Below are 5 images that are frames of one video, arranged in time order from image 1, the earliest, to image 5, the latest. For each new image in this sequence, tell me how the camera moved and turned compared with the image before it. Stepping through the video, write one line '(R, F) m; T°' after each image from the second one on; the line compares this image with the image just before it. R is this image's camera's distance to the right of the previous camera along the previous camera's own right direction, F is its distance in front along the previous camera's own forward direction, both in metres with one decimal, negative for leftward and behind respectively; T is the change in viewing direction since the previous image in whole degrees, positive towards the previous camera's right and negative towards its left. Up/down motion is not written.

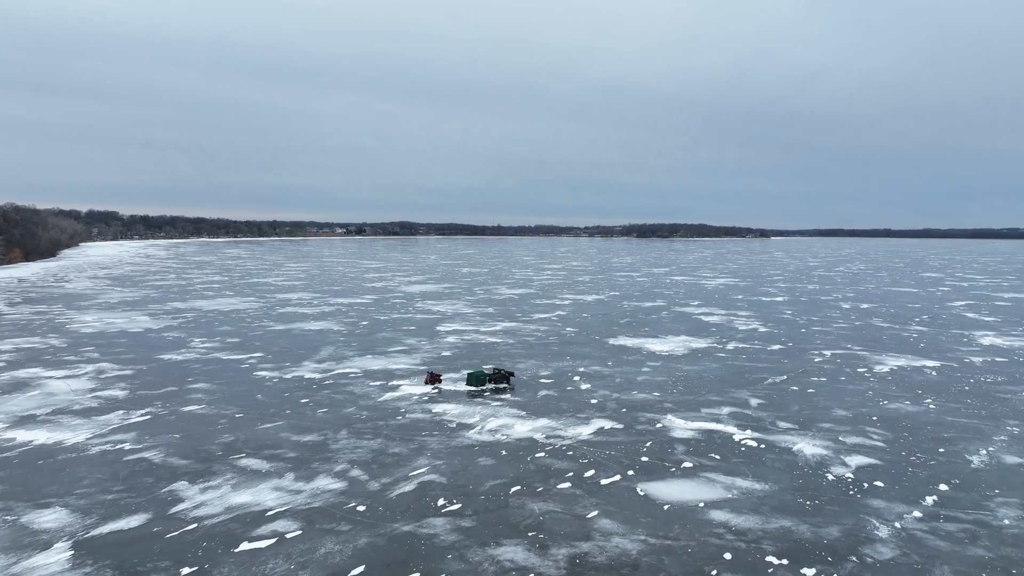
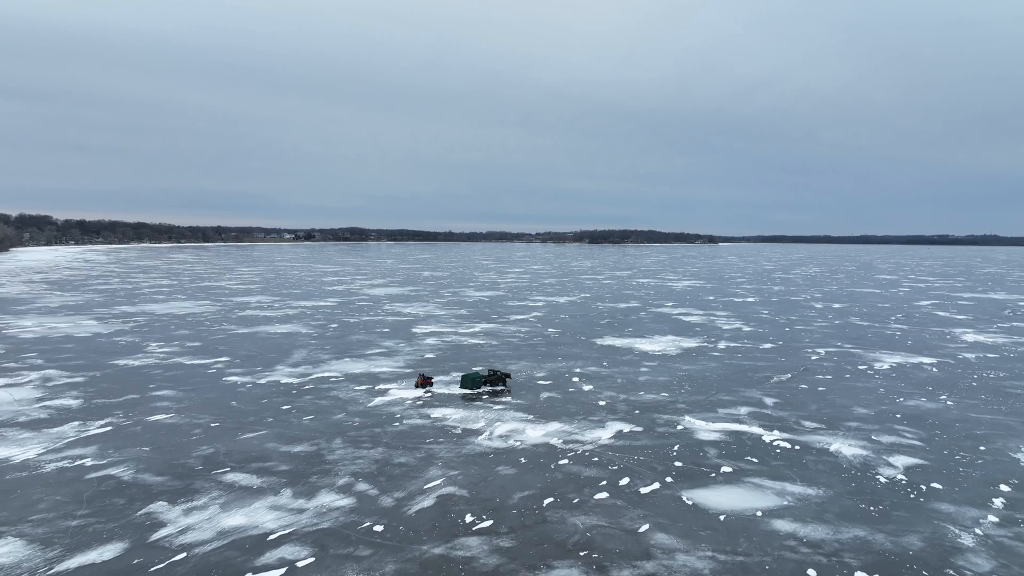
(-1.0, +1.1) m; +4°
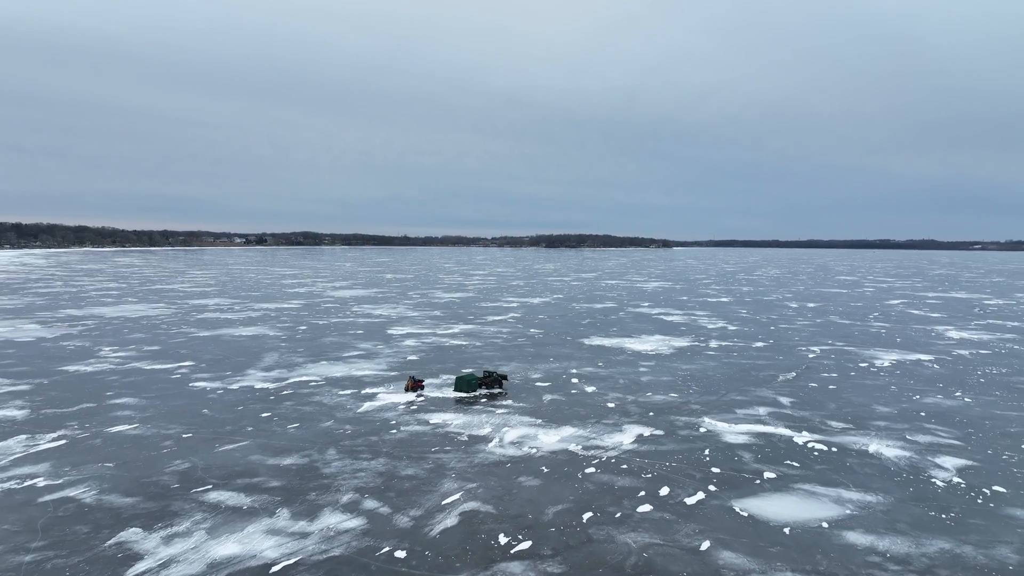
(-0.8, +1.1) m; +4°
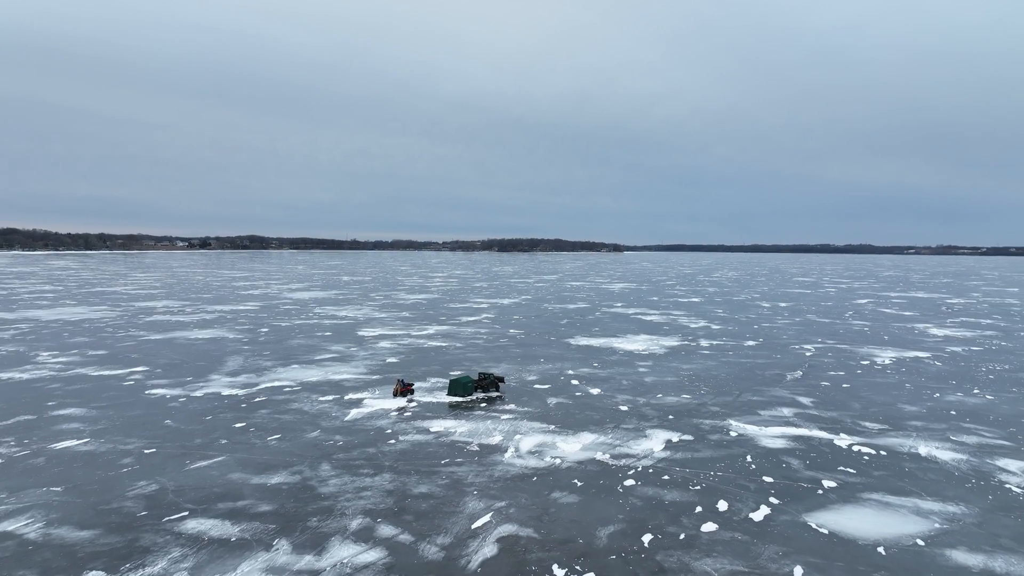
(-0.9, +1.2) m; +4°
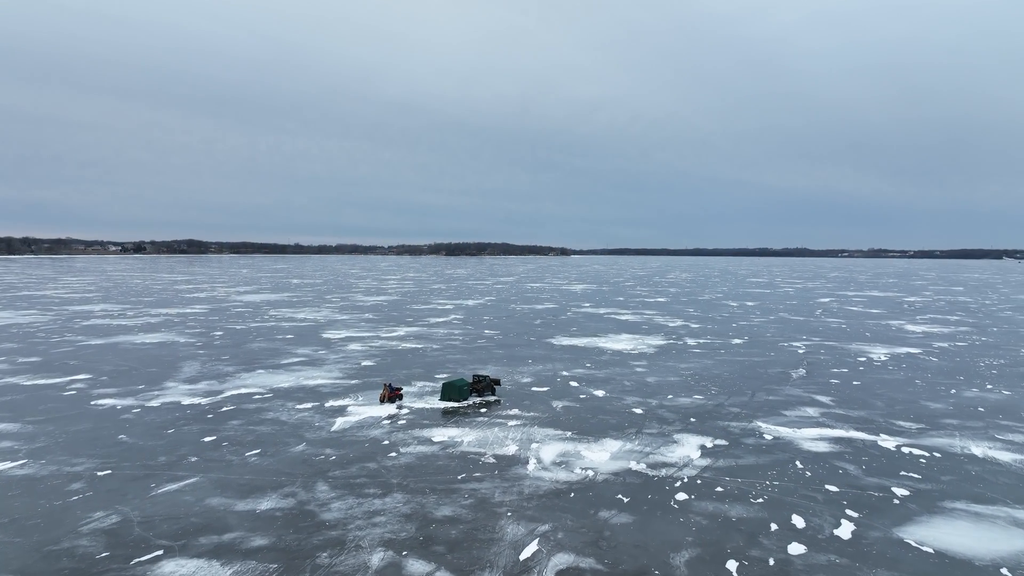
(-0.8, +1.2) m; +4°
